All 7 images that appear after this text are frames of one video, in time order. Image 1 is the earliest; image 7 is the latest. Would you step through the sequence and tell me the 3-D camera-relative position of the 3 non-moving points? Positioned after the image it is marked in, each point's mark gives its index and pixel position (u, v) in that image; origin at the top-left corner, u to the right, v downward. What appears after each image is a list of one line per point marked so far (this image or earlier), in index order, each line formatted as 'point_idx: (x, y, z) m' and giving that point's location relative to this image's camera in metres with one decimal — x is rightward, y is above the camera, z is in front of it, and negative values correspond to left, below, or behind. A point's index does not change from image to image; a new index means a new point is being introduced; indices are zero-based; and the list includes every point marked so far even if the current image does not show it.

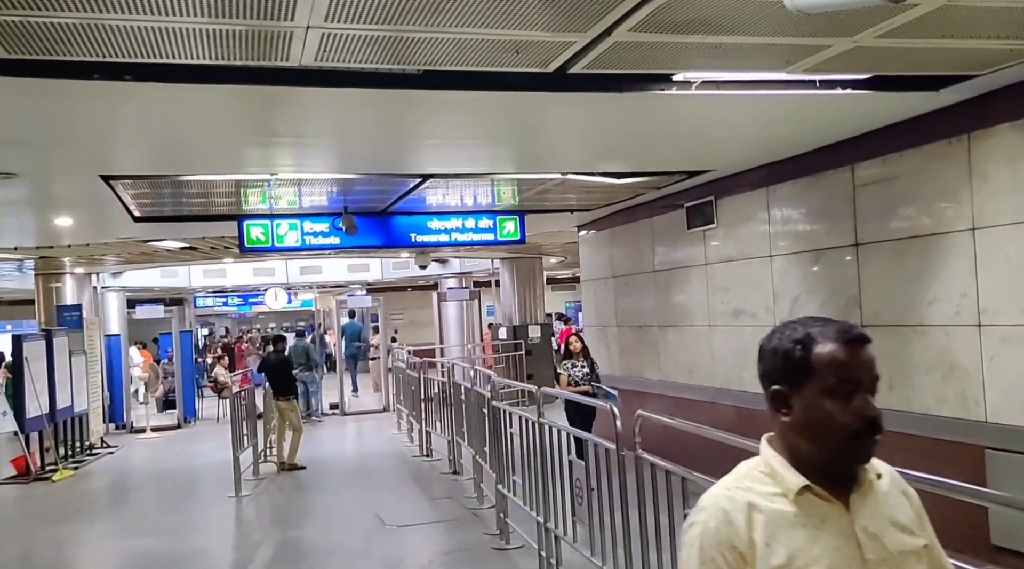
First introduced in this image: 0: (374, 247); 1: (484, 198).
0: (-1.4, +0.4, +8.6) m
1: (-0.3, +0.9, +8.8) m
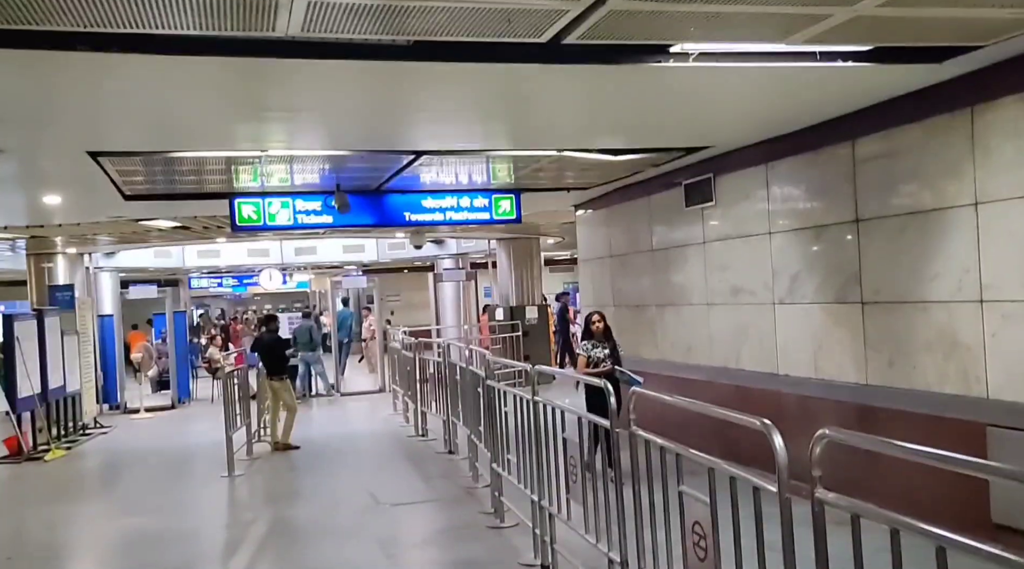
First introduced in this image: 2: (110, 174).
0: (-1.5, +0.6, +8.5) m
1: (-0.4, +1.1, +8.7) m
2: (-3.5, +0.9, +7.4) m
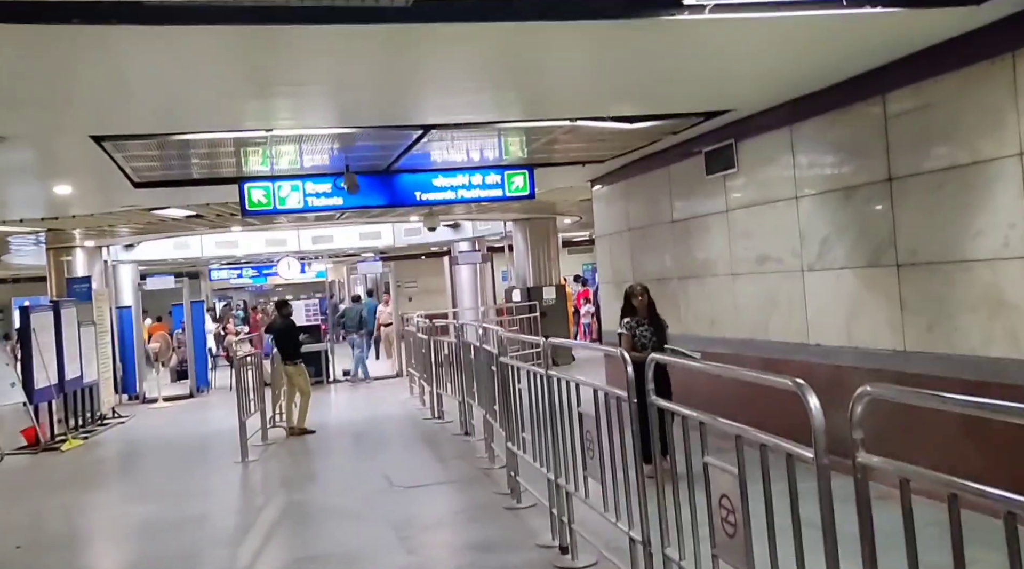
0: (-1.3, +0.7, +8.3) m
1: (-0.2, +1.3, +8.4) m
2: (-3.3, +1.0, +7.3) m
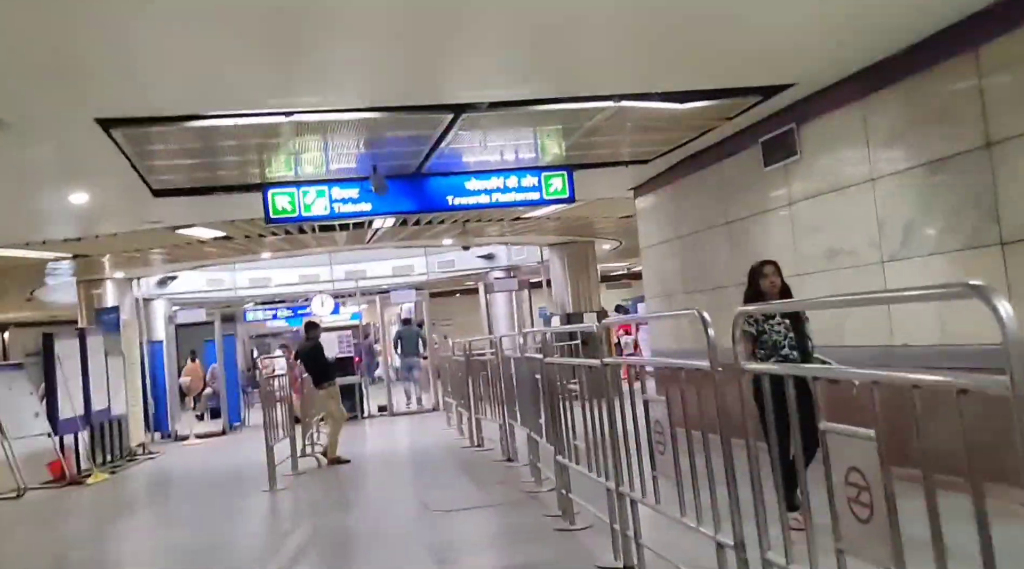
0: (-0.9, +0.7, +7.8) m
1: (+0.1, +1.2, +7.9) m
2: (-3.0, +1.0, +6.8) m
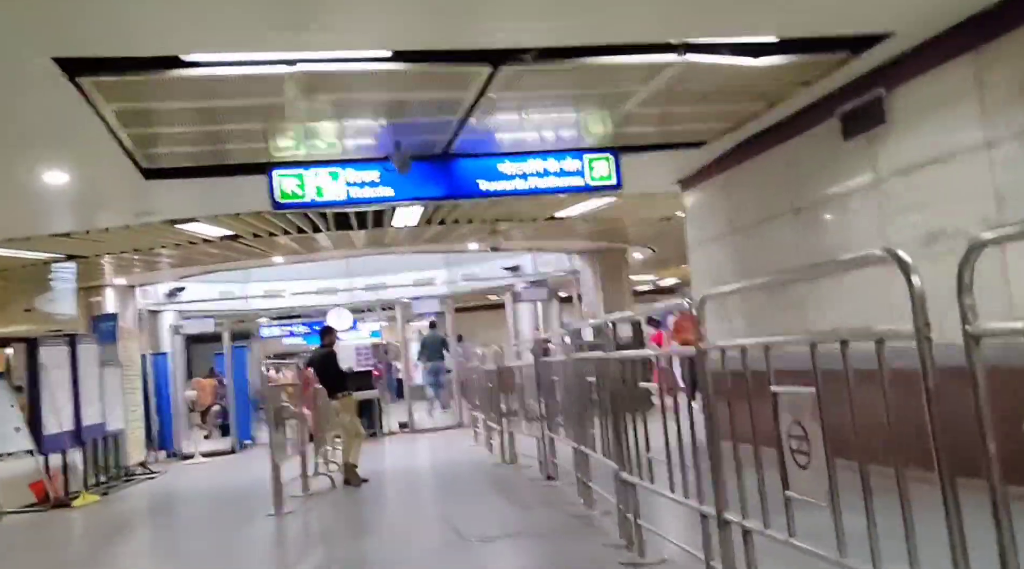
0: (-0.6, +0.7, +6.8) m
1: (+0.5, +1.3, +6.9) m
2: (-2.7, +1.0, +5.9) m
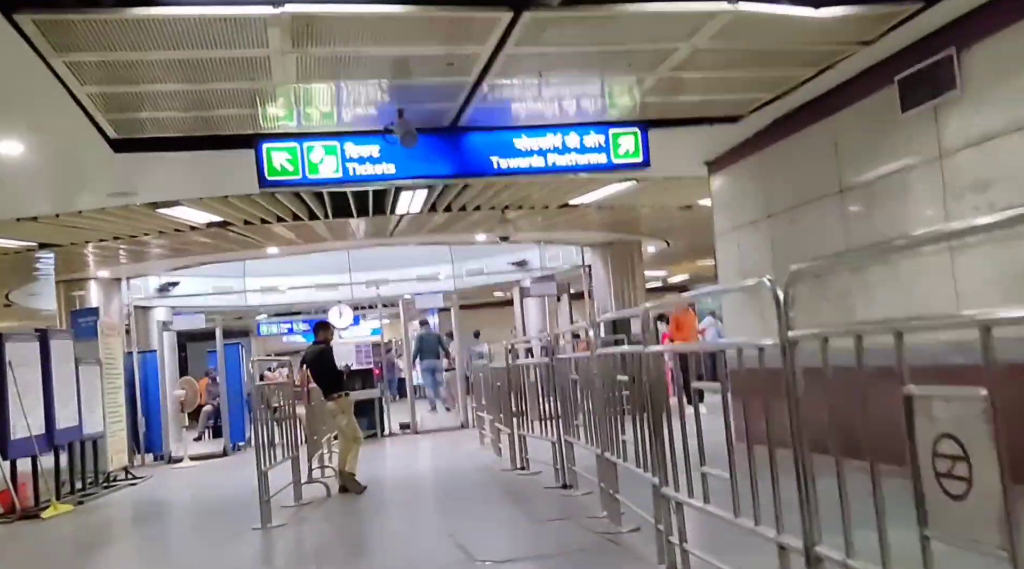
0: (-0.5, +0.8, +6.1) m
1: (+0.6, +1.3, +6.2) m
2: (-2.6, +1.1, +5.2) m
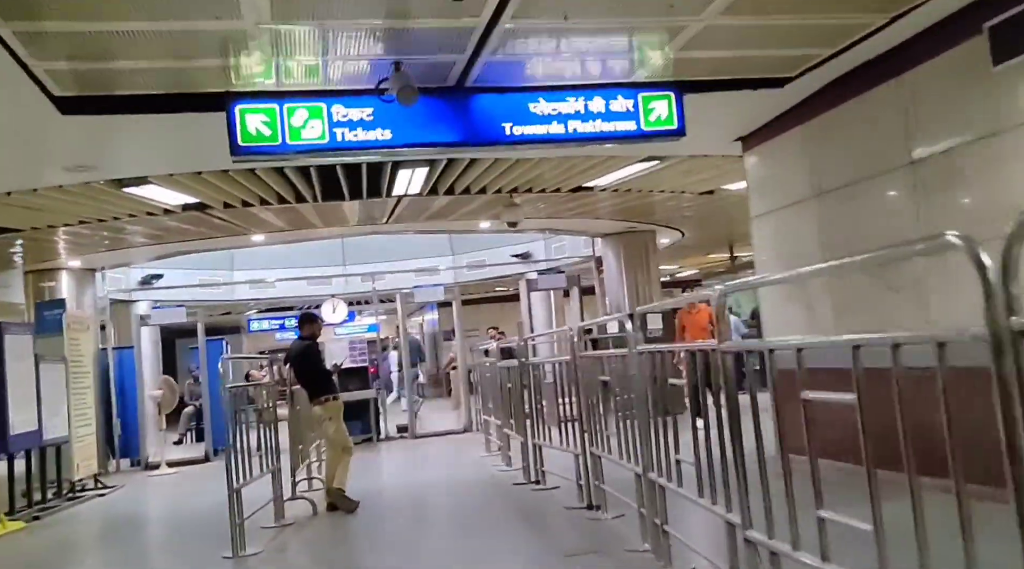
0: (-0.4, +0.9, +5.3) m
1: (+0.7, +1.4, +5.4) m
2: (-2.5, +1.2, +4.4) m
